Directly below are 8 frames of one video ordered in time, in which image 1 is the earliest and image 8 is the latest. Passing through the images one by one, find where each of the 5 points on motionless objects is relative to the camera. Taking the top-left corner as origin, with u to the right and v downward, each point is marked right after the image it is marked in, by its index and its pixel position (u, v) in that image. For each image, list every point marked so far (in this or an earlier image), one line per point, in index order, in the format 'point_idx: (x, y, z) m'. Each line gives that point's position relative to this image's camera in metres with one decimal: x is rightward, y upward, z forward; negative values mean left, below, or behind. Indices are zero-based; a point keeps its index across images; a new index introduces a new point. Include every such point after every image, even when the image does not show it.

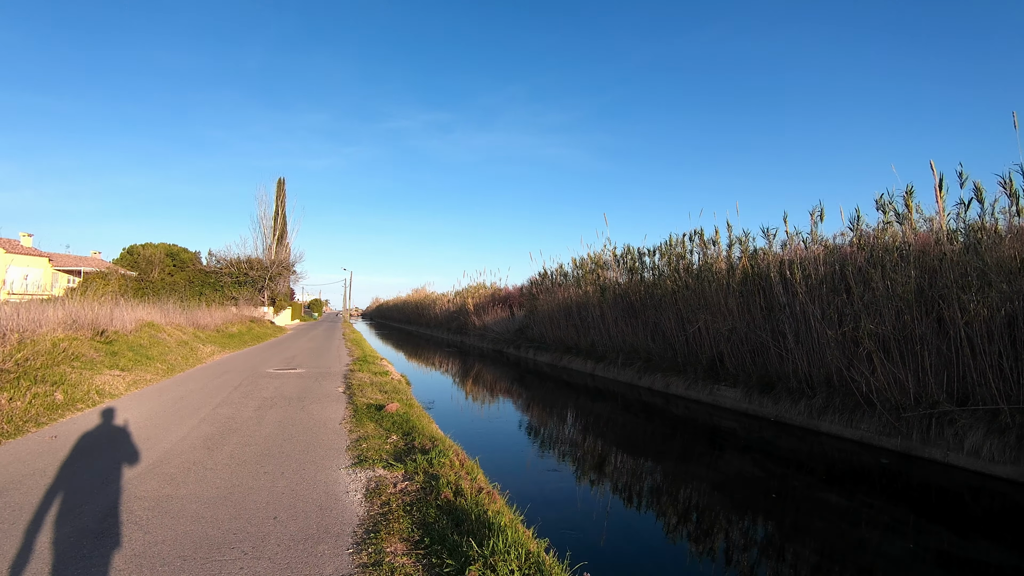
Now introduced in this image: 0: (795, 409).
0: (+5.4, -2.3, +9.7) m
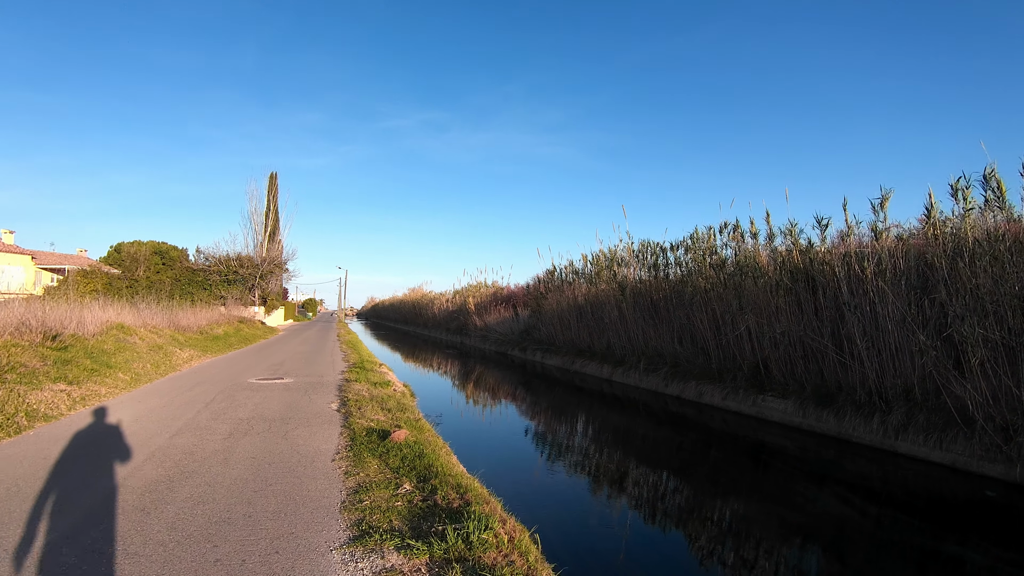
0: (+5.7, -2.2, +8.3) m
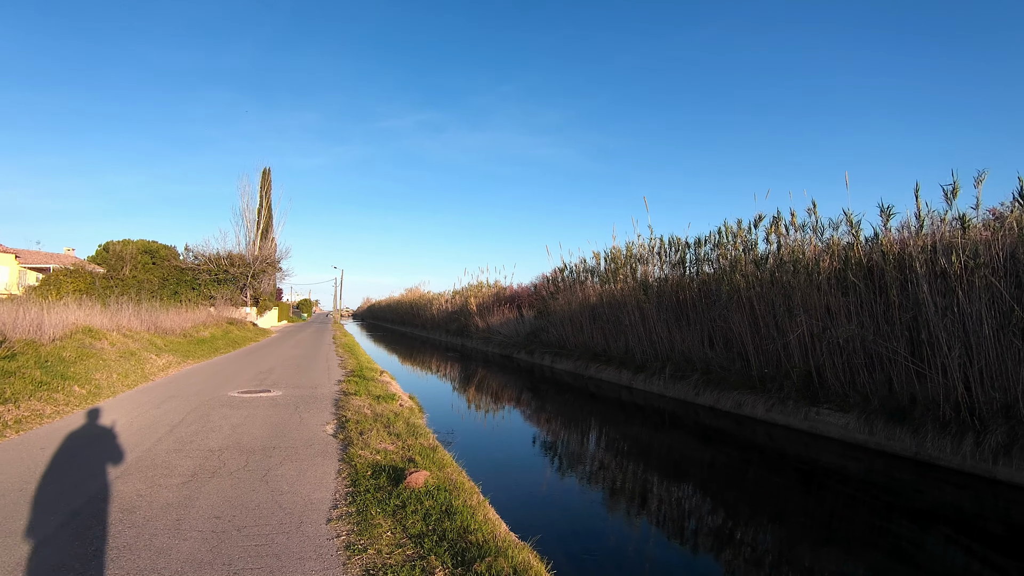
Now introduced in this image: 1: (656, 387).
0: (+6.1, -2.2, +7.2) m
1: (+3.7, -2.6, +13.3) m
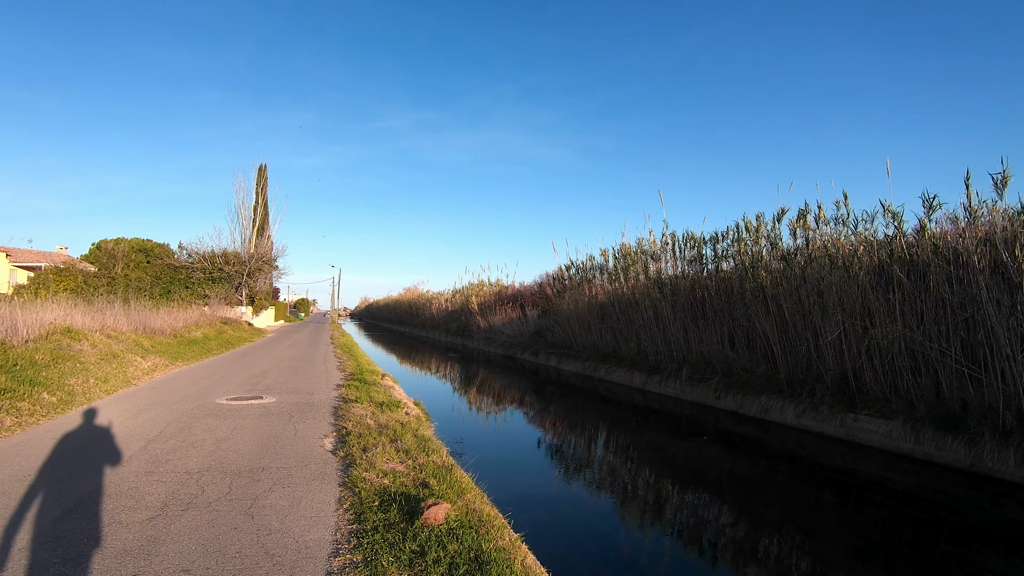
0: (+6.3, -2.2, +6.5) m
1: (+3.9, -2.5, +12.7) m
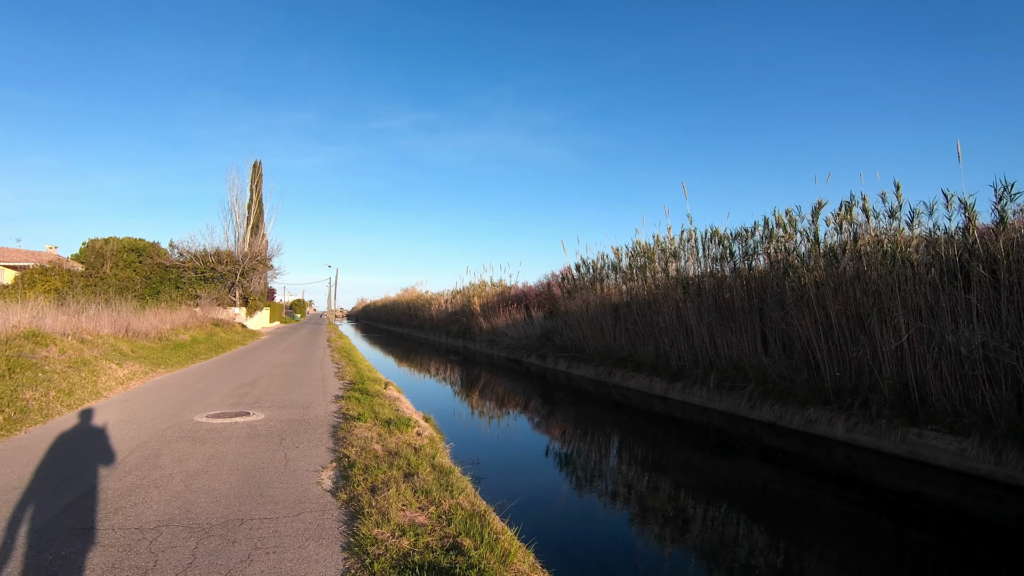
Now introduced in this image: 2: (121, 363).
0: (+6.7, -2.1, +5.6) m
1: (+4.2, -2.5, +11.7) m
2: (-7.3, -1.4, +9.5) m
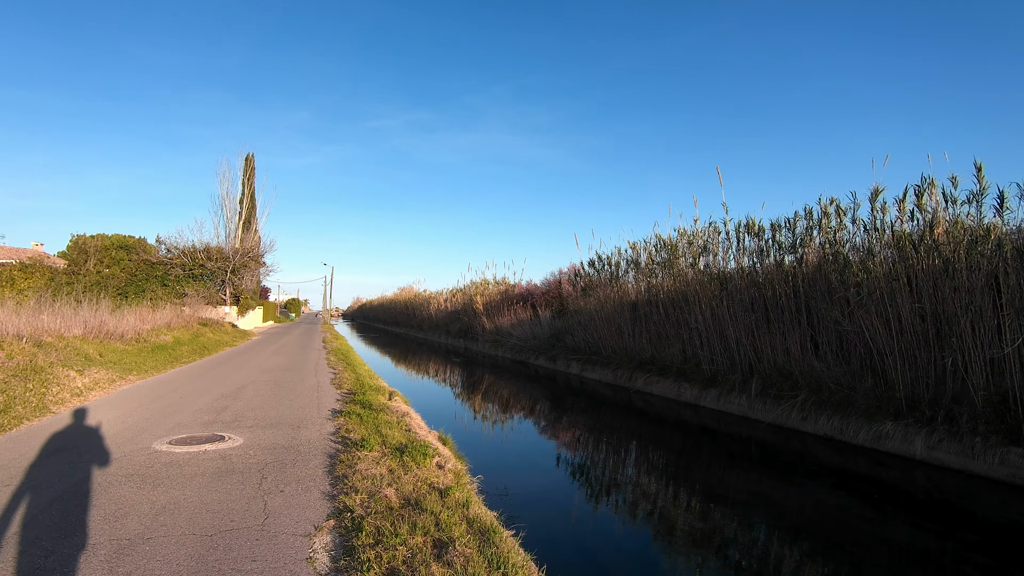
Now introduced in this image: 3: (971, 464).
0: (+7.1, -2.1, +4.4) m
1: (+4.6, -2.4, +10.5) m
2: (-6.9, -1.3, +8.3) m
3: (+6.1, -2.3, +6.7) m
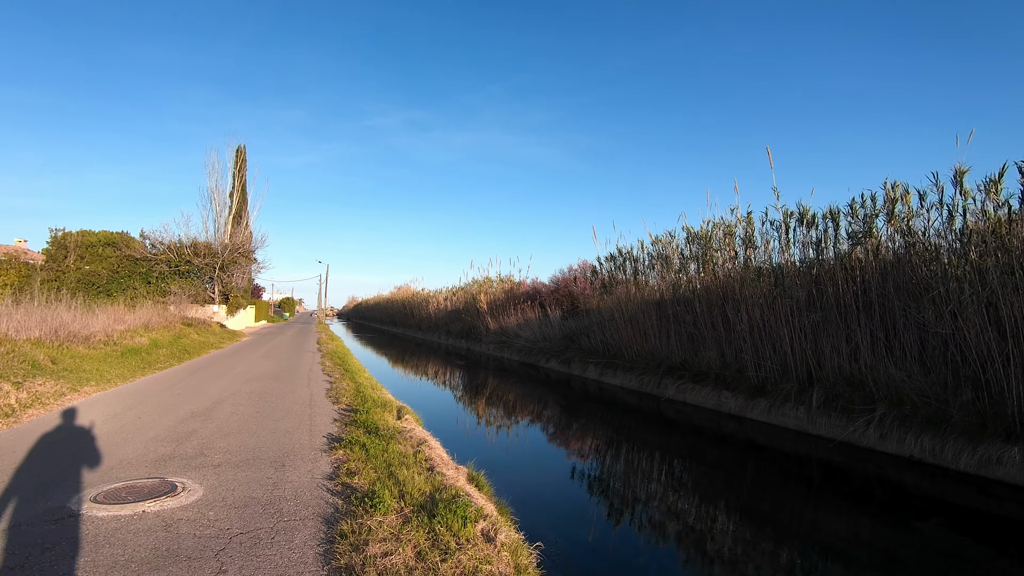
0: (+7.5, -2.0, +3.1) m
1: (+5.0, -2.4, +9.2) m
2: (-6.5, -1.2, +6.8) m
3: (+6.5, -2.3, +5.4) m
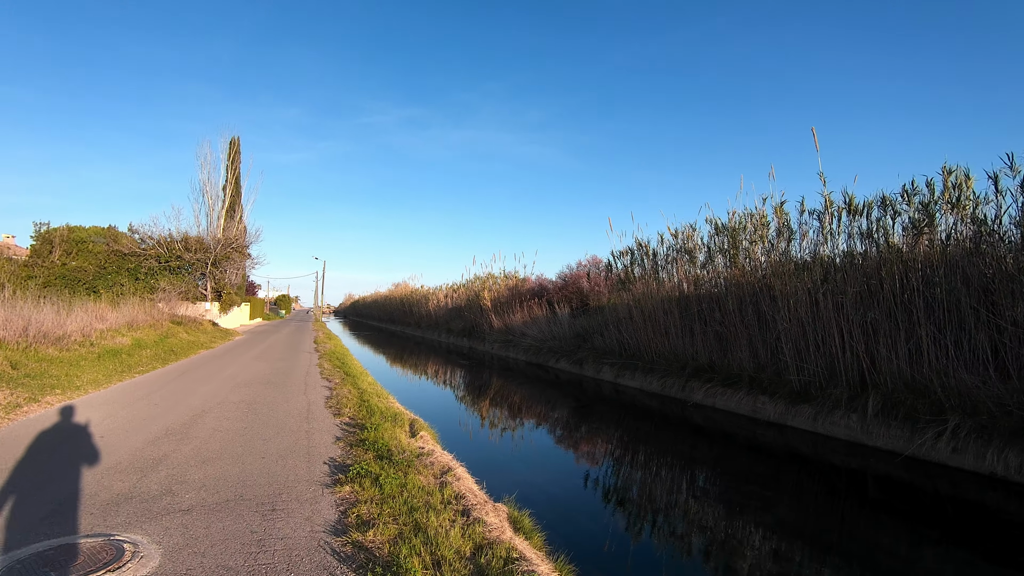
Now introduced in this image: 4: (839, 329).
0: (+7.9, -2.0, +2.2) m
1: (+5.3, -2.3, +8.3) m
2: (-6.1, -1.1, +5.9) m
3: (+6.9, -2.2, +4.5) m
4: (+5.5, -0.7, +8.7) m
